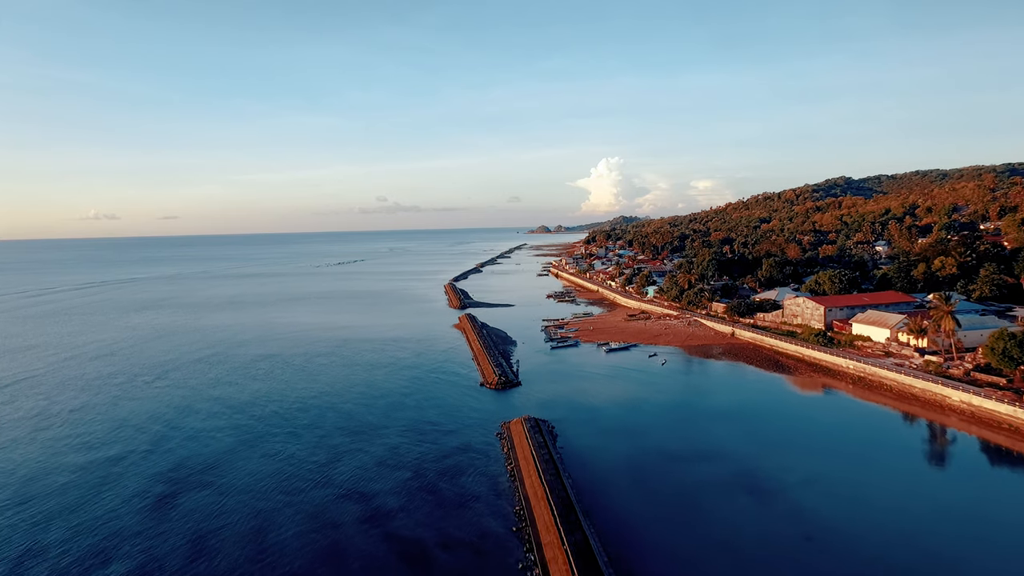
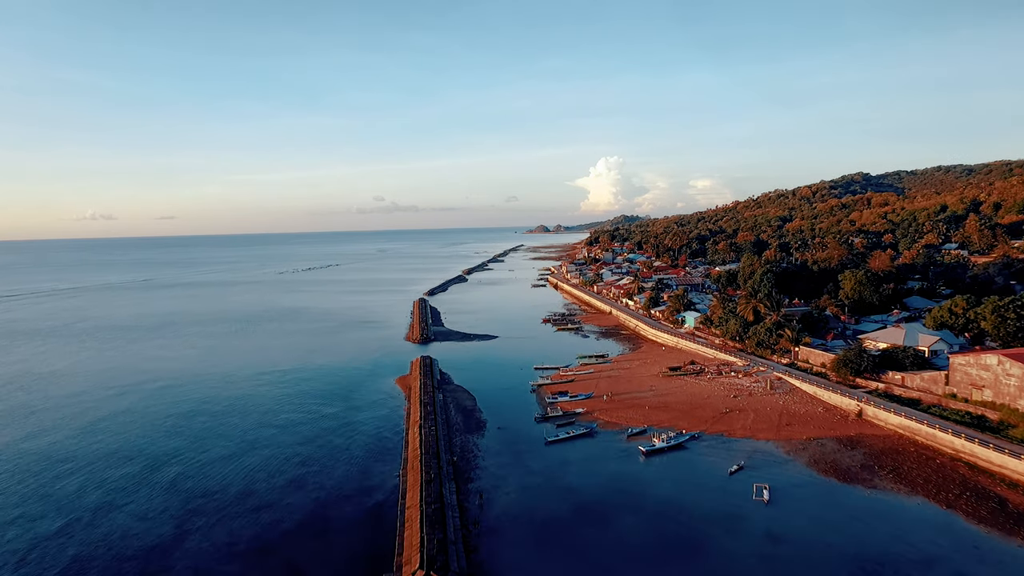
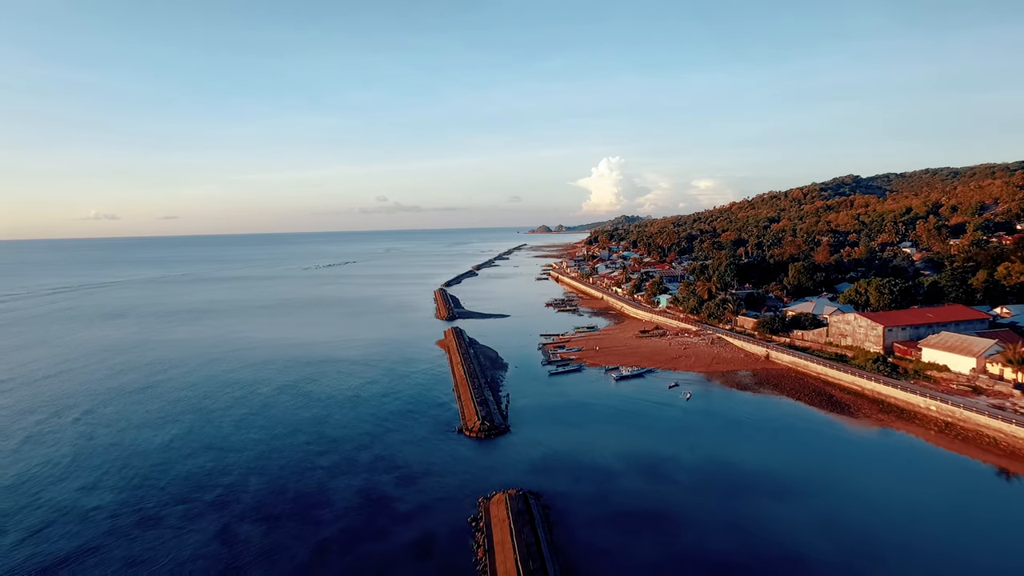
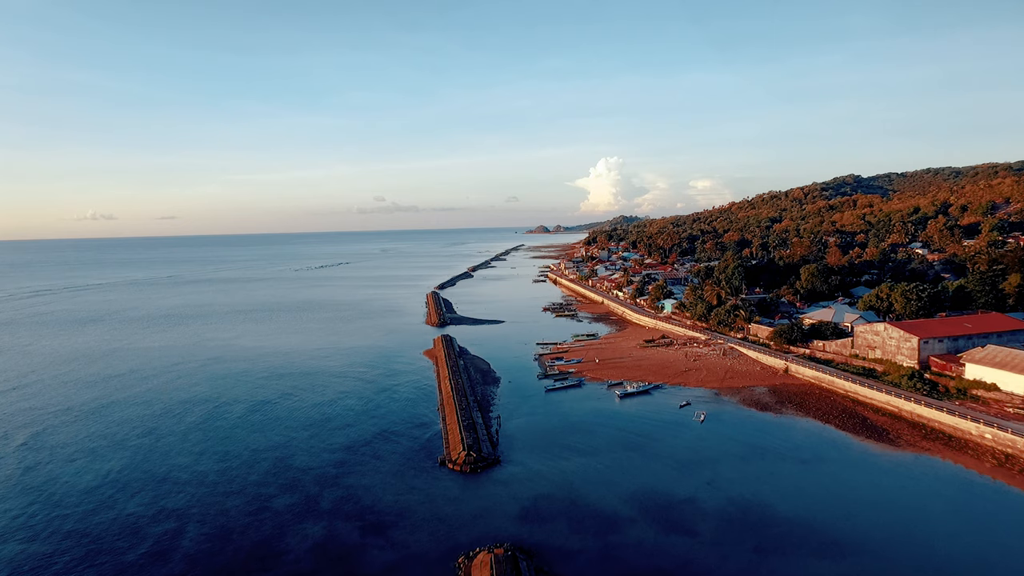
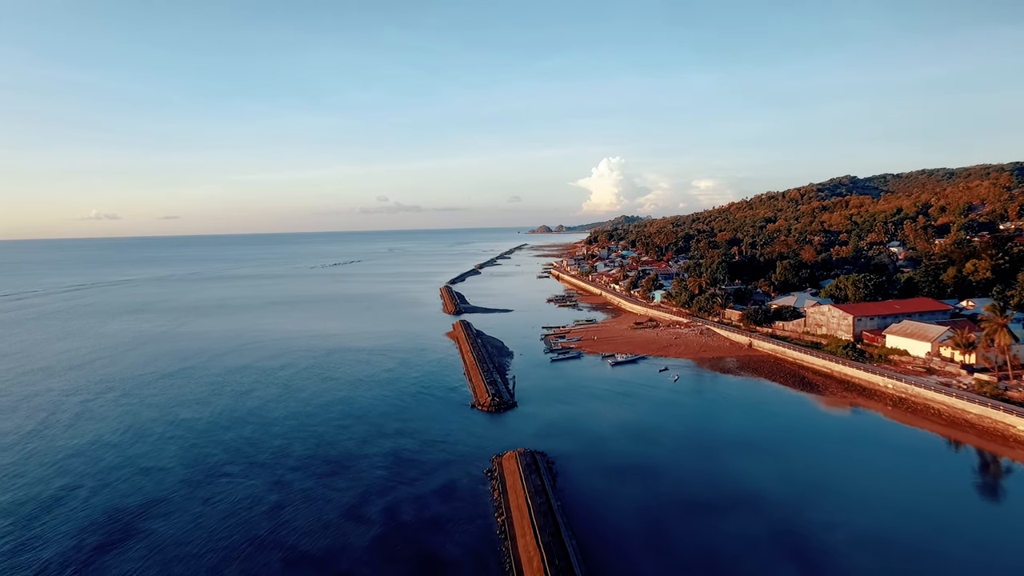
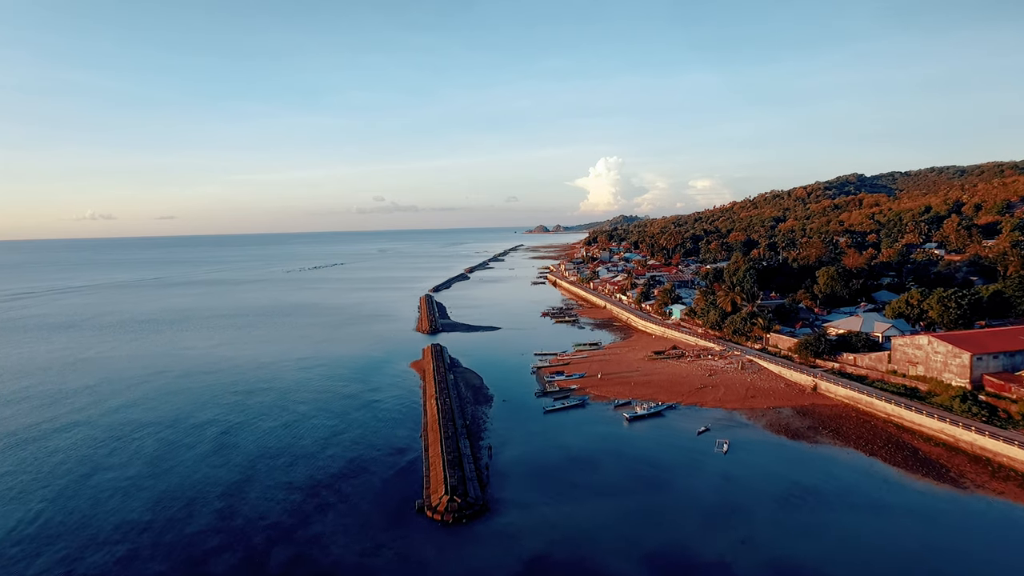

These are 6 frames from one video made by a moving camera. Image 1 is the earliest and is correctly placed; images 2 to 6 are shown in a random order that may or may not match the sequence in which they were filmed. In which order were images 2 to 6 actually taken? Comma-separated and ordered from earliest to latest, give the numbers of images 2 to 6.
5, 3, 4, 6, 2
